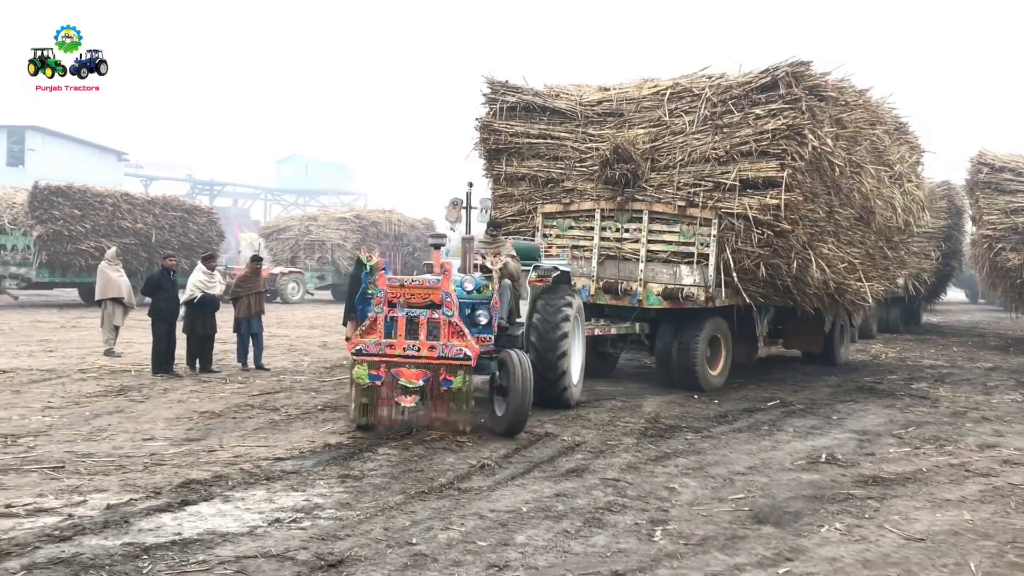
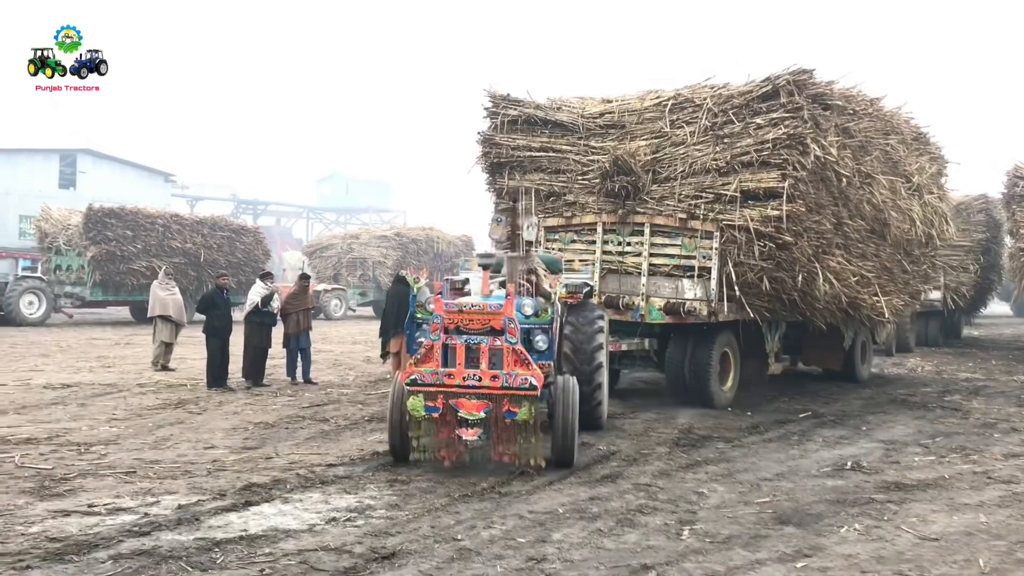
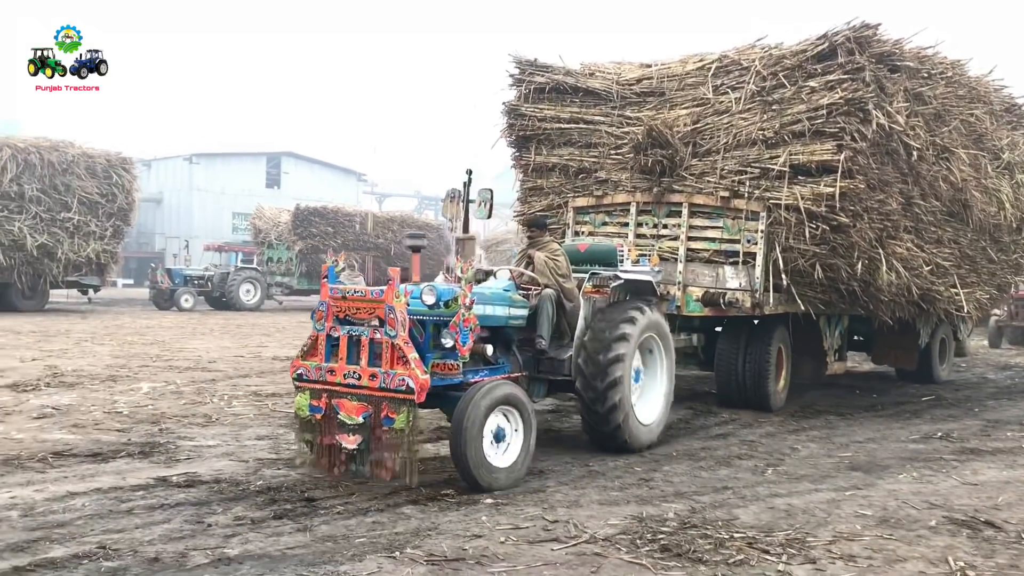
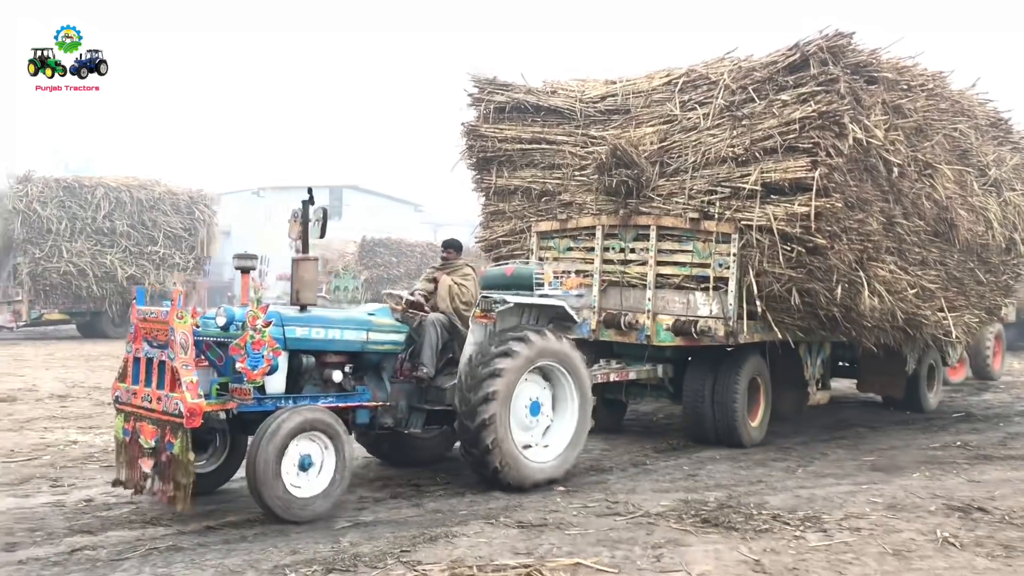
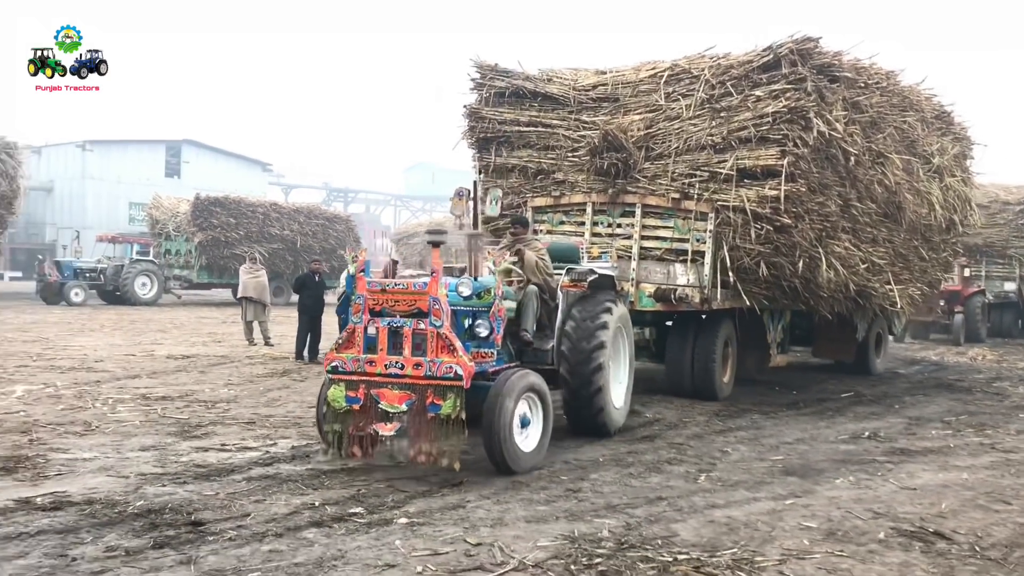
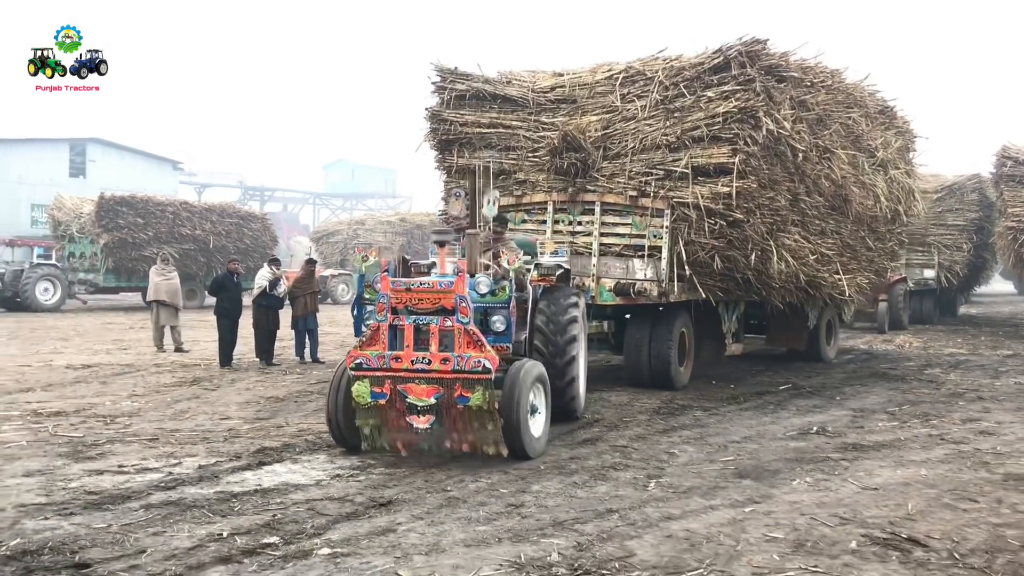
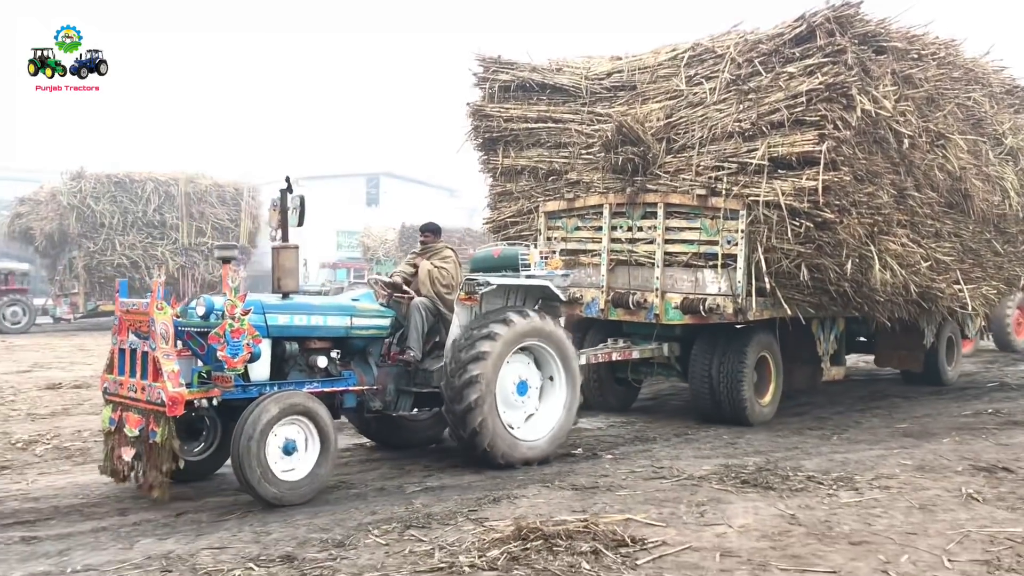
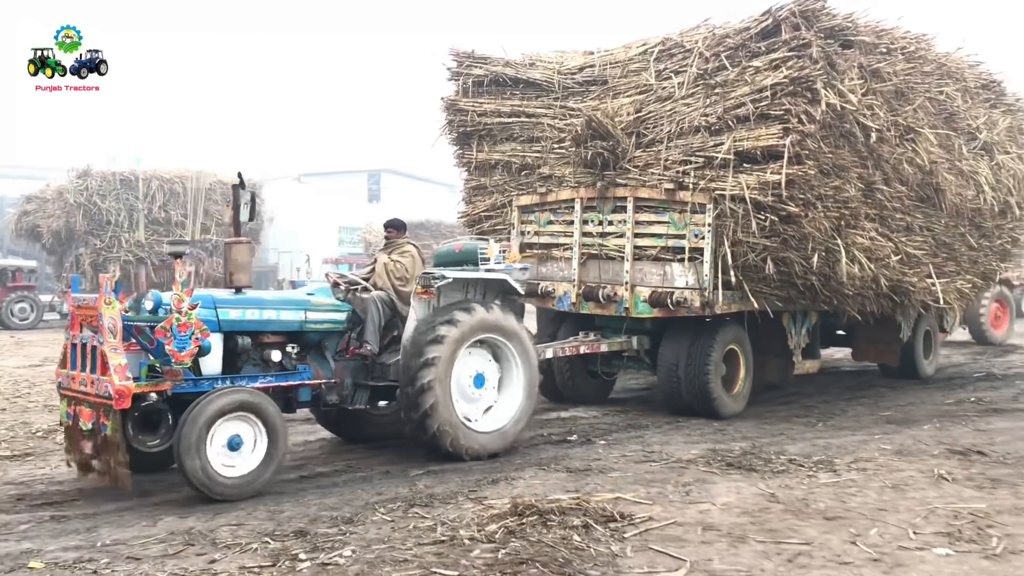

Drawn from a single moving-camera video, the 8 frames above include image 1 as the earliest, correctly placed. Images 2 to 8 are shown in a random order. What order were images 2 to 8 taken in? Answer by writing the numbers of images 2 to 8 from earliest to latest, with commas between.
2, 6, 5, 3, 4, 7, 8
